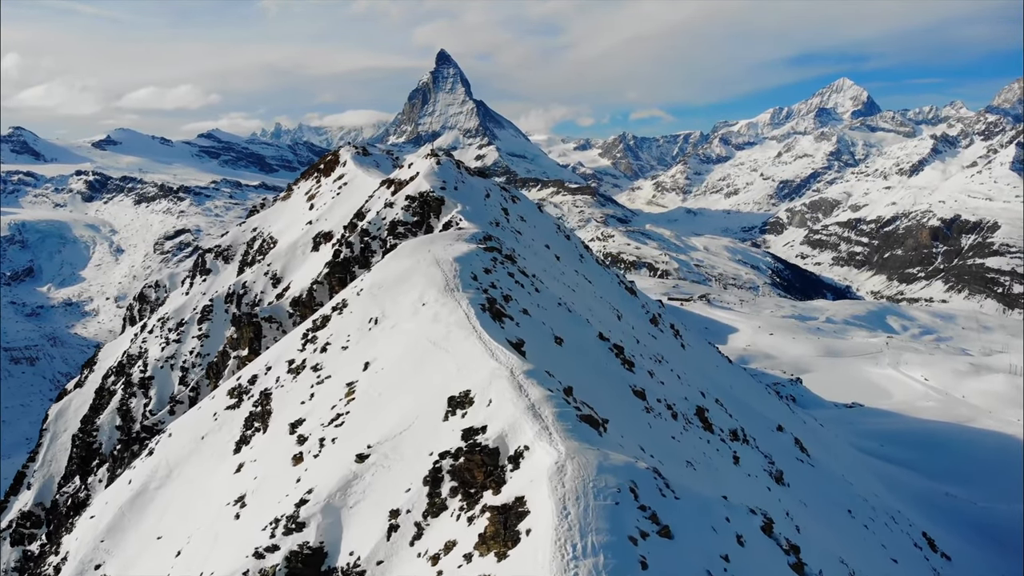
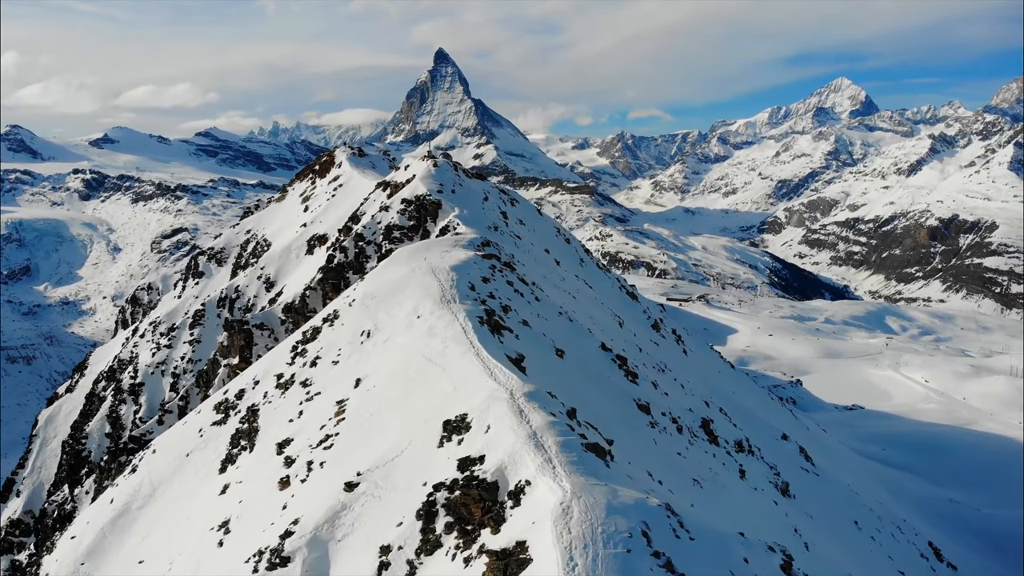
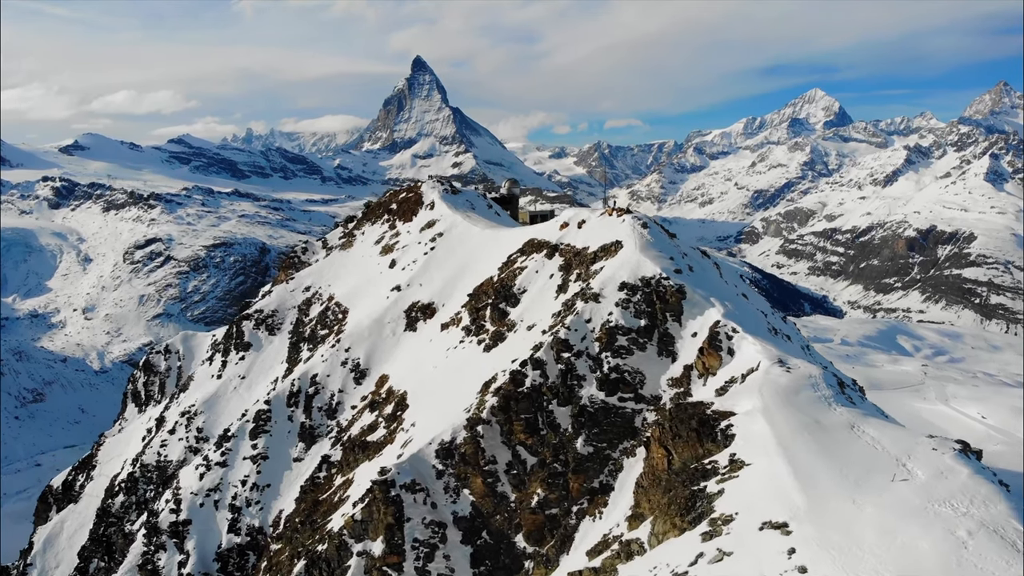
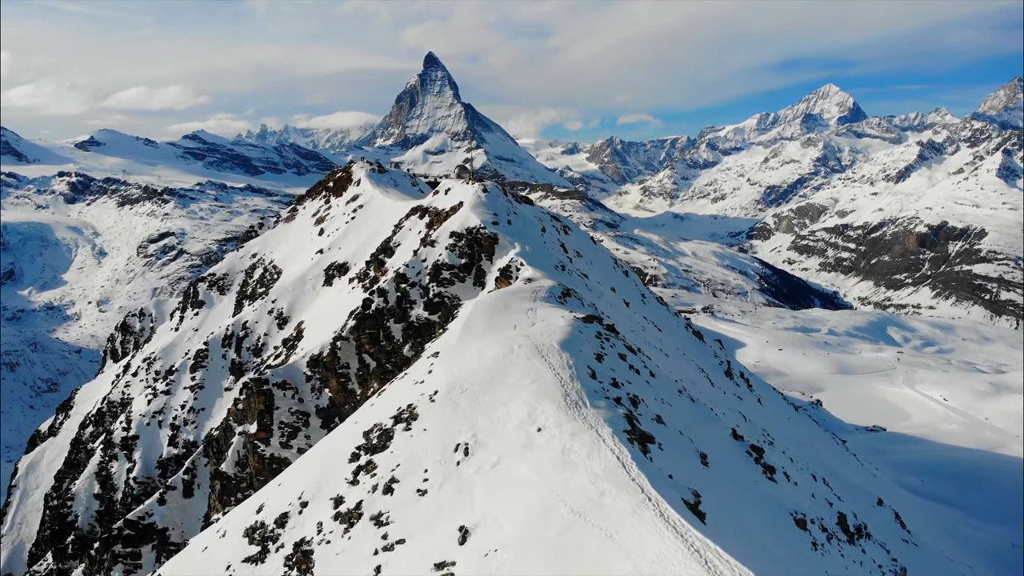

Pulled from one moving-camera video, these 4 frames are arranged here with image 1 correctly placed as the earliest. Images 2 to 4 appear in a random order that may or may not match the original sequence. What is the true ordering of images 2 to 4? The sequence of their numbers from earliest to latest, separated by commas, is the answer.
2, 4, 3
